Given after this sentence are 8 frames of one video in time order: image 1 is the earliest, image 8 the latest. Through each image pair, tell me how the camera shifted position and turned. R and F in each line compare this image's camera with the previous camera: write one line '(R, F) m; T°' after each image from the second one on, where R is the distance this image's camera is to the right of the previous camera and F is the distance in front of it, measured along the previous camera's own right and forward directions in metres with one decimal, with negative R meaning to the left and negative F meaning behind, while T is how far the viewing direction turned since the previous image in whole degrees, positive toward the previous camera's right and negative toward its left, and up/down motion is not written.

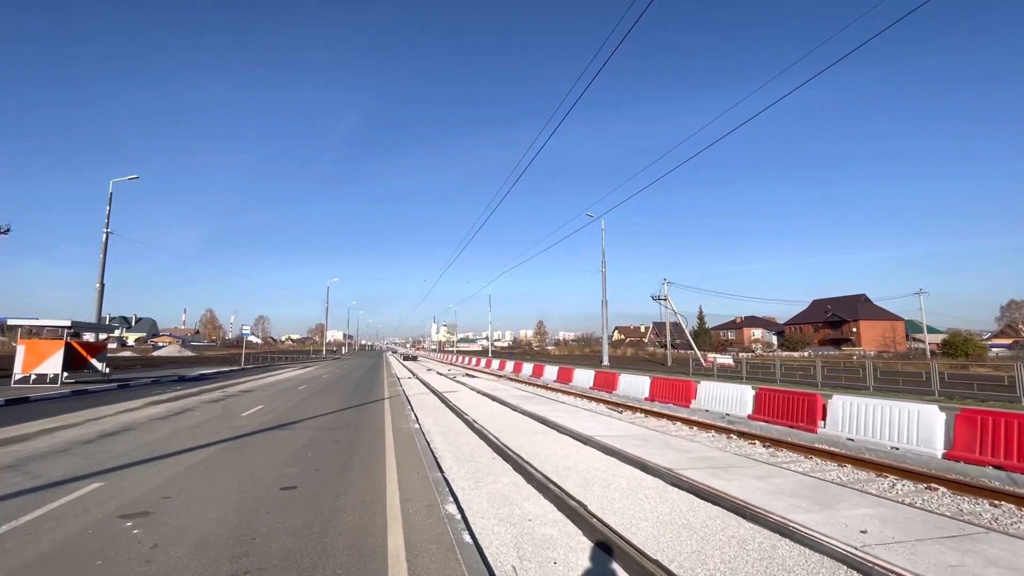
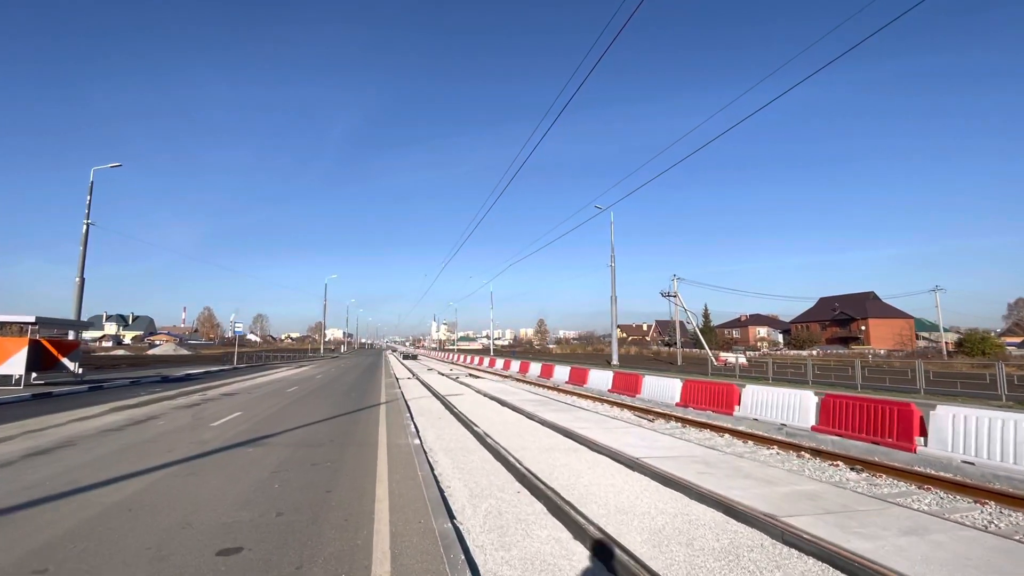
(-0.4, +2.3) m; 0°
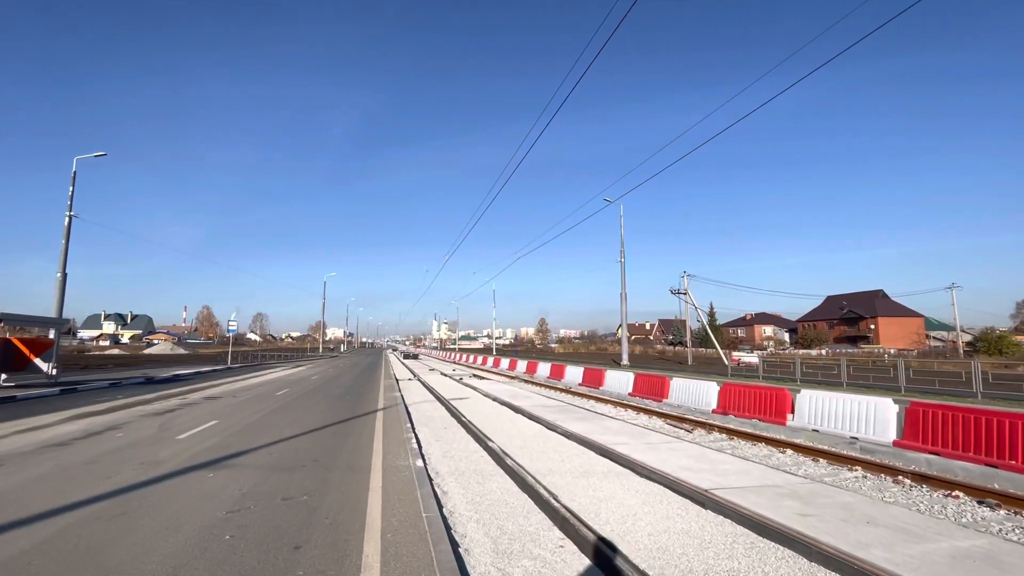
(-0.4, +2.0) m; 0°
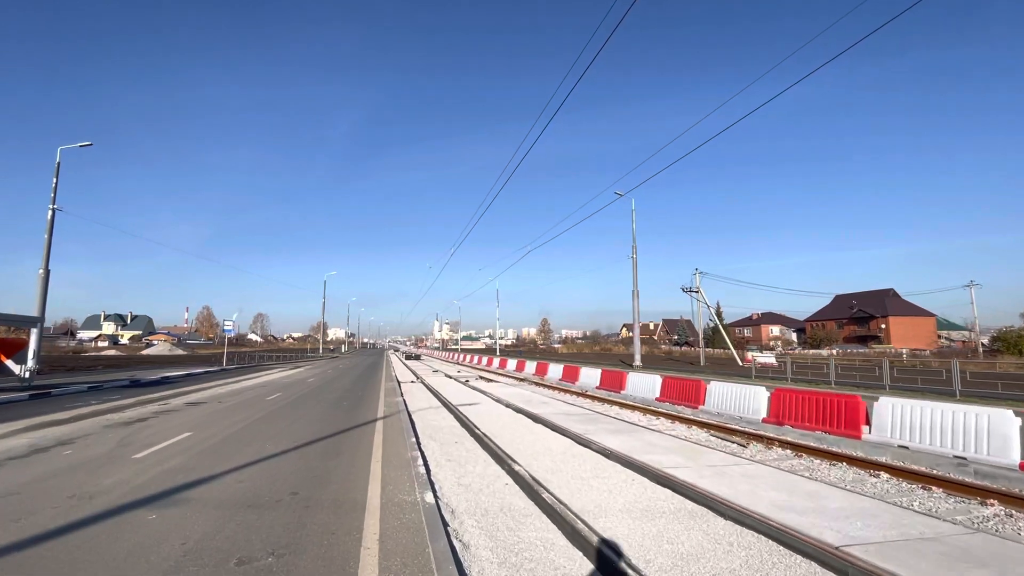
(-0.4, +2.0) m; 0°
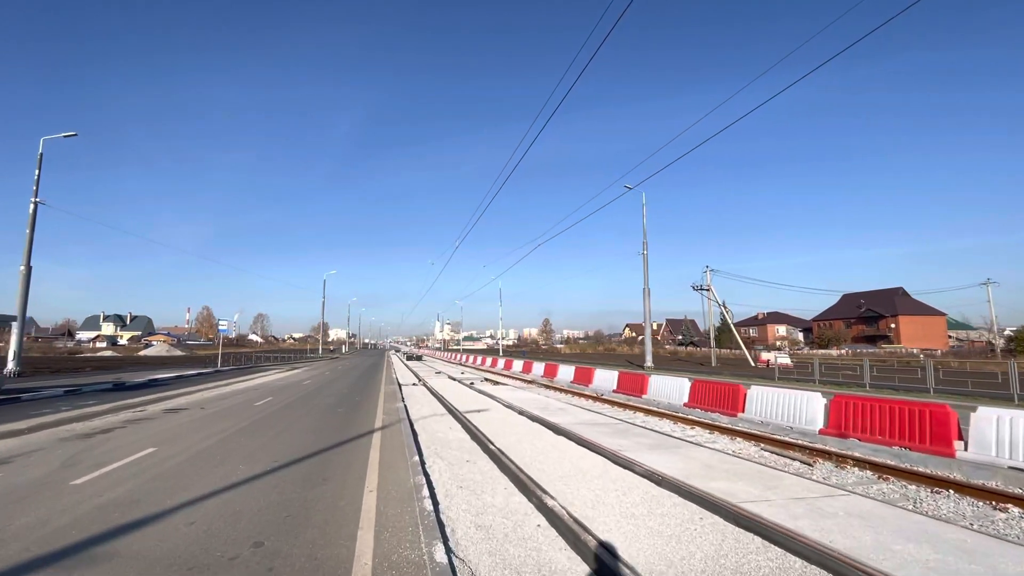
(-0.3, +1.8) m; 0°
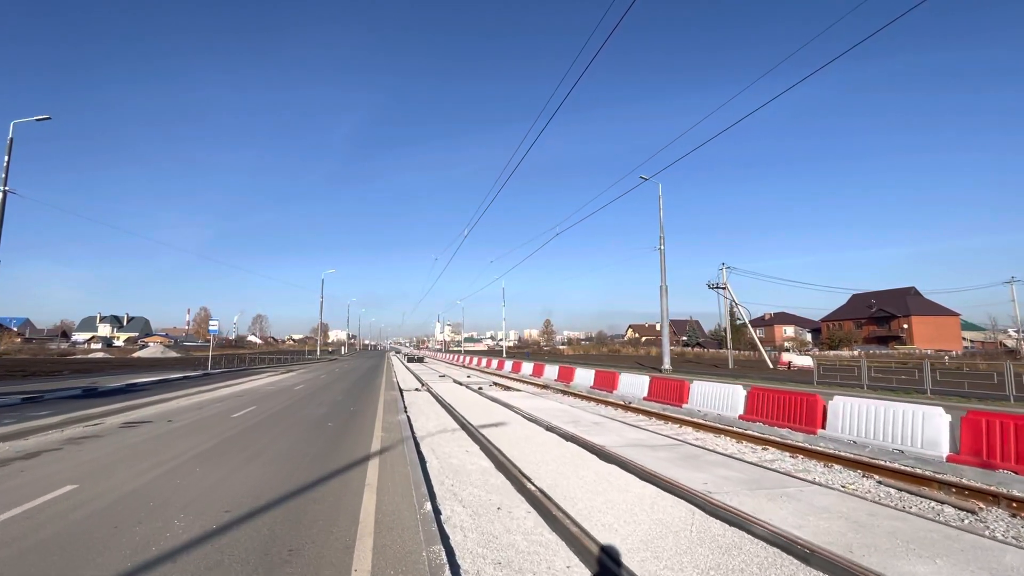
(-0.6, +2.6) m; 0°
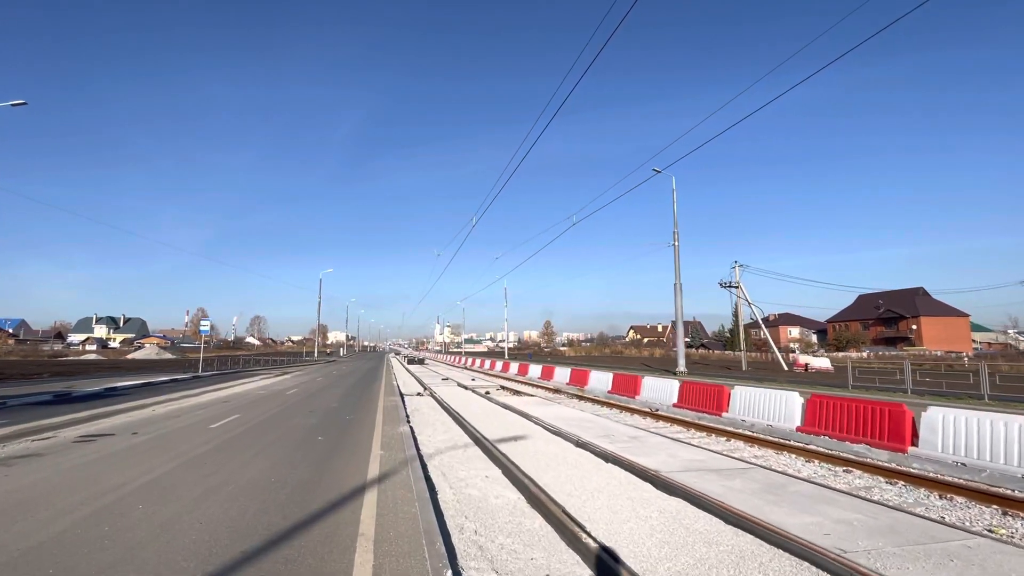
(-0.4, +2.0) m; 0°
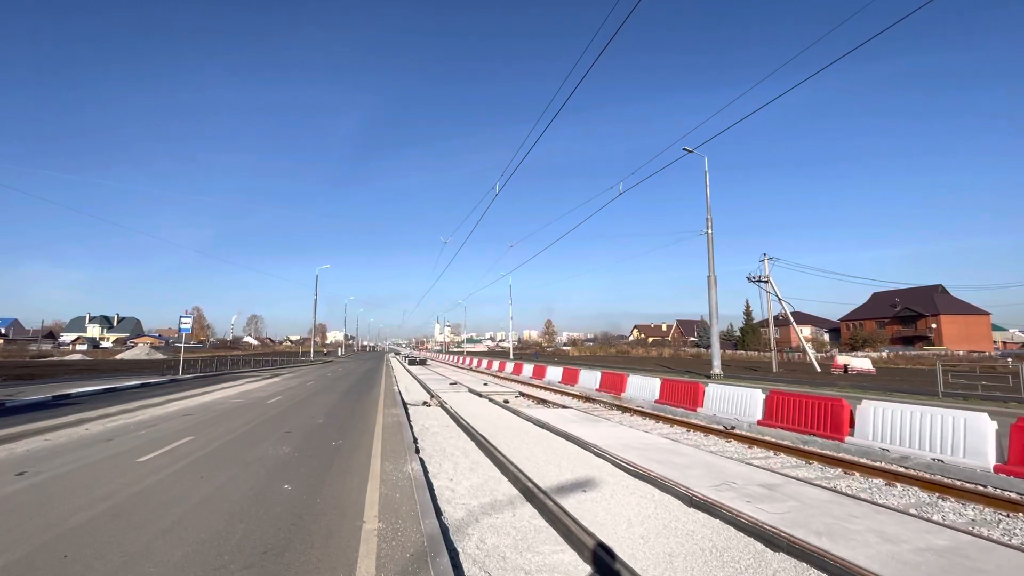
(-0.9, +3.9) m; 0°
